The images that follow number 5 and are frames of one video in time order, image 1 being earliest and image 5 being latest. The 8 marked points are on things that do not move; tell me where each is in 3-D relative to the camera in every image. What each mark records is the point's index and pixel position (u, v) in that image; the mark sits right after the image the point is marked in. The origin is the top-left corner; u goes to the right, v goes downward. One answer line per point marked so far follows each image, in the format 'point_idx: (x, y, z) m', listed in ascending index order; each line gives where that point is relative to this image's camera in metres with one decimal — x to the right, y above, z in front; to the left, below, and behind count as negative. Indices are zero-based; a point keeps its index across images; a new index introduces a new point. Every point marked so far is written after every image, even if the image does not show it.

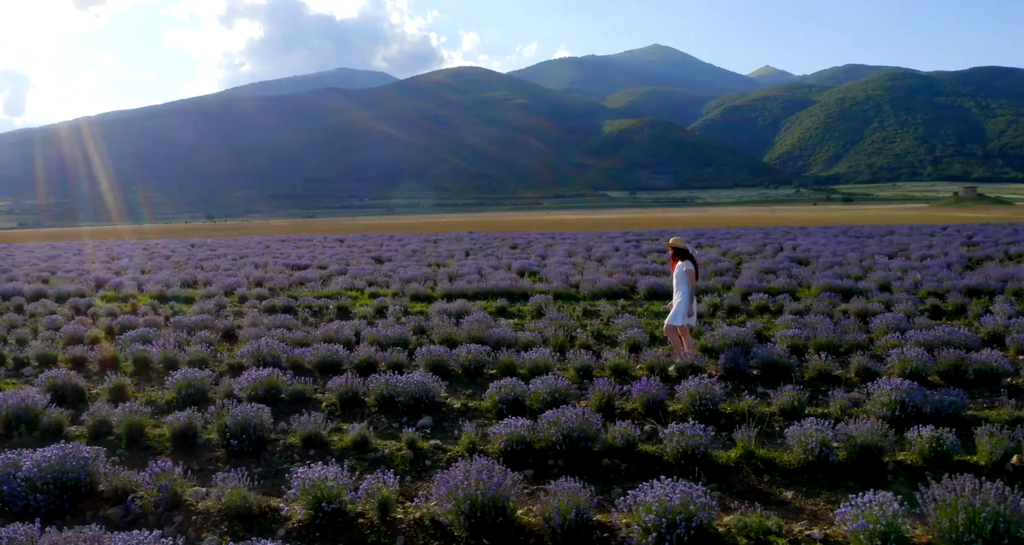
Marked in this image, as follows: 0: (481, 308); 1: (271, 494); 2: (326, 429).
0: (-0.6, -0.7, +15.1) m
1: (-1.9, -1.8, +6.3) m
2: (-1.9, -1.6, +7.7) m
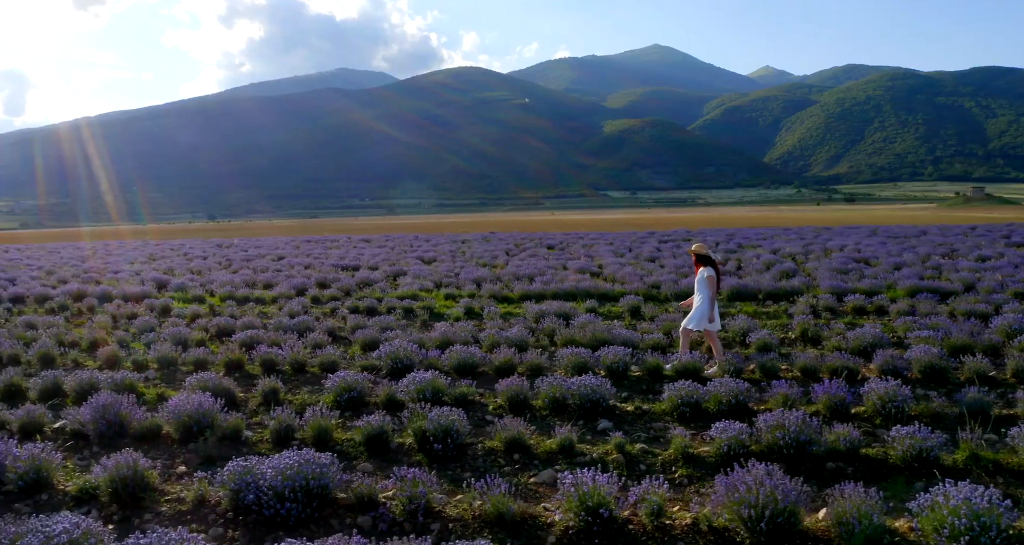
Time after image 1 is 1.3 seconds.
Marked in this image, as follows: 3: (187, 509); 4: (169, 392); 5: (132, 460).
0: (+1.4, -0.7, +15.0) m
1: (+0.1, -1.9, +6.1) m
2: (+0.1, -1.6, +7.5) m
3: (-2.7, -2.0, +6.3) m
4: (-4.5, -1.5, +9.5) m
5: (-3.3, -1.6, +6.6) m
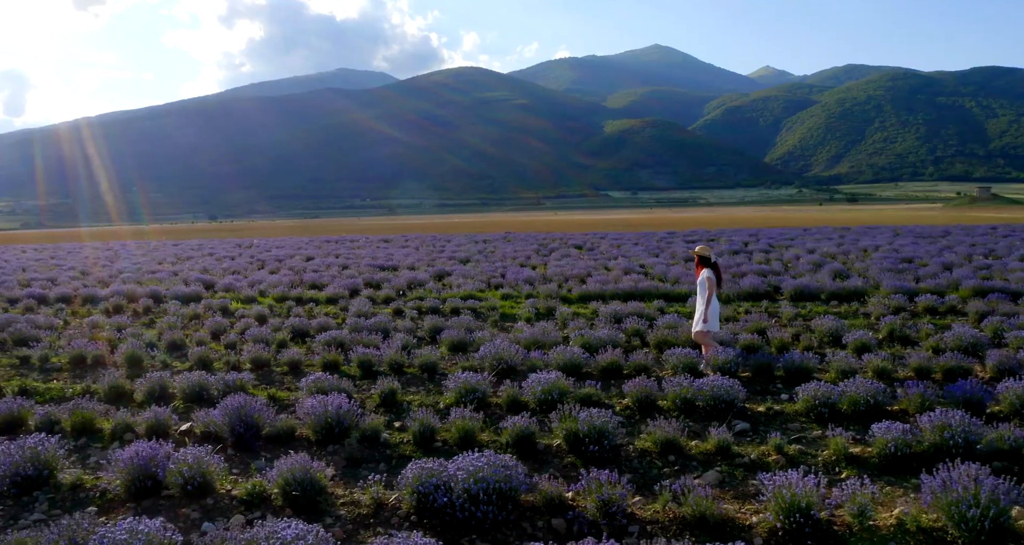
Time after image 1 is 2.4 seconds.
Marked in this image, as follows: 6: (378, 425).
0: (+2.8, -0.7, +15.0) m
1: (+1.6, -1.9, +6.0) m
2: (+1.6, -1.6, +7.5) m
3: (-1.2, -2.0, +6.2) m
4: (-3.0, -1.5, +9.4) m
5: (-1.8, -1.6, +6.6) m
6: (-1.4, -1.6, +8.0) m
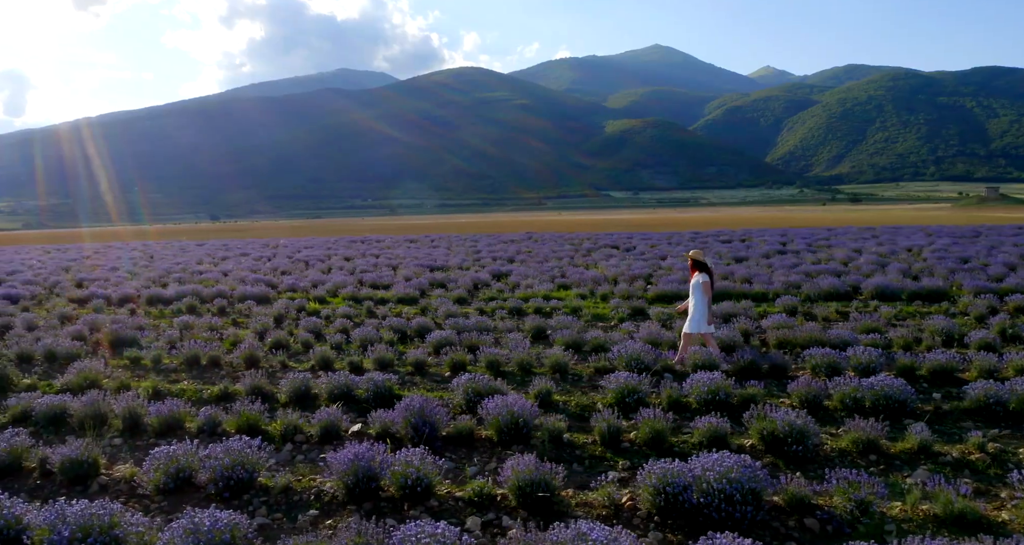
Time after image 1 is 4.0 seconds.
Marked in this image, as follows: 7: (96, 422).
0: (+4.7, -0.7, +15.0) m
1: (+3.6, -1.8, +6.0) m
2: (+3.6, -1.6, +7.5) m
3: (+0.8, -2.0, +6.2) m
4: (-1.0, -1.5, +9.4) m
5: (+0.1, -1.6, +6.5) m
6: (+0.5, -1.6, +8.0) m
7: (-5.0, -1.8, +9.0) m
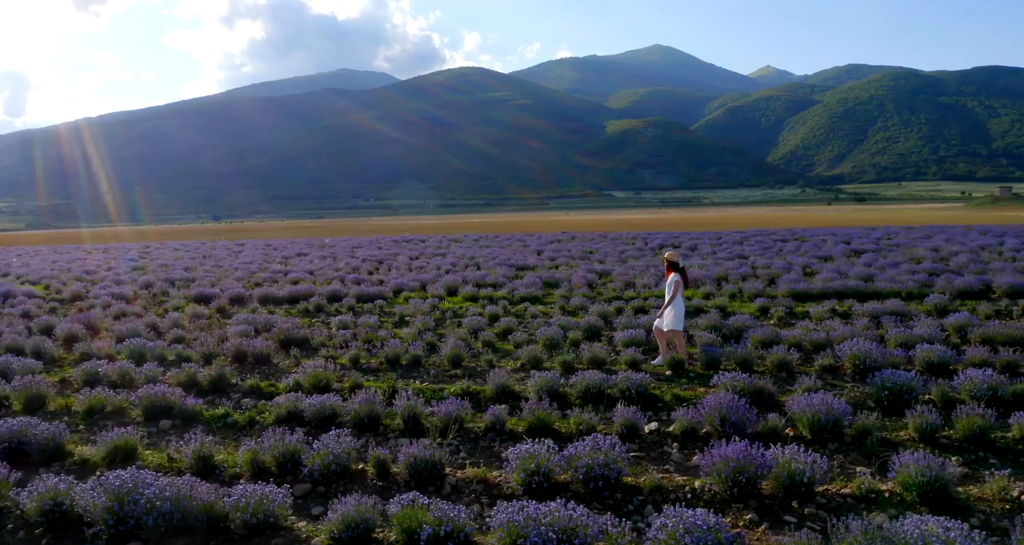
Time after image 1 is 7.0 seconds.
0: (+8.0, -0.7, +15.1) m
1: (+6.9, -1.8, +6.1) m
2: (+6.9, -1.6, +7.6) m
3: (+4.1, -1.9, +6.3) m
4: (+2.3, -1.5, +9.5) m
5: (+3.5, -1.6, +6.6) m
6: (+3.9, -1.6, +8.1) m
7: (-1.7, -1.8, +9.0) m
